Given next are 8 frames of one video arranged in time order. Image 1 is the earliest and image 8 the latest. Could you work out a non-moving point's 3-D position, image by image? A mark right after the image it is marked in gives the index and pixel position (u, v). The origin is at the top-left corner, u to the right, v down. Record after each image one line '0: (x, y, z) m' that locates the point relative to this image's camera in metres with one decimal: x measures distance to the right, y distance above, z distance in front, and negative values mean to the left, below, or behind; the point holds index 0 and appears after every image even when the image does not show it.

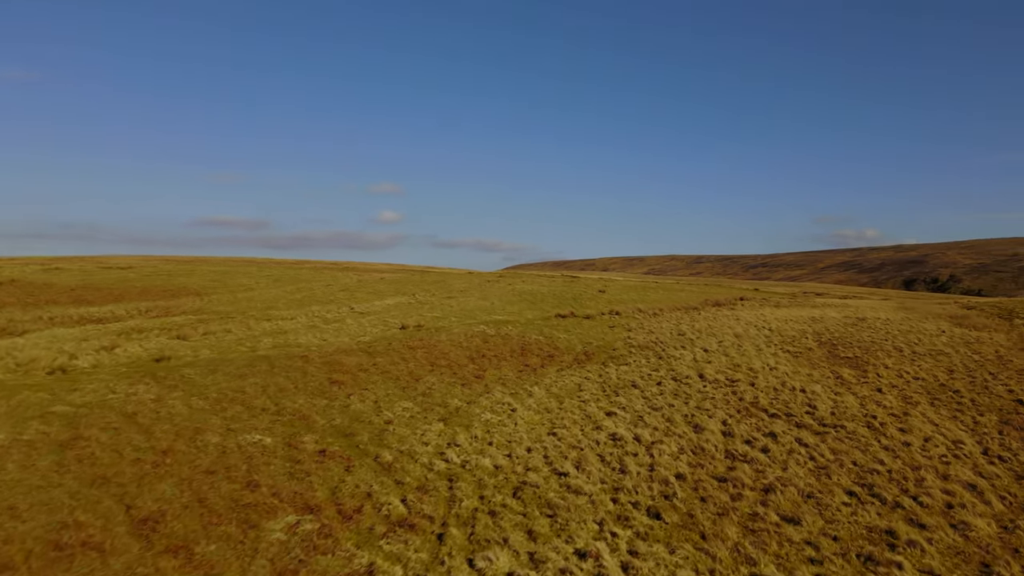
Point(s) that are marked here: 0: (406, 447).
0: (-2.3, -3.5, +15.4) m
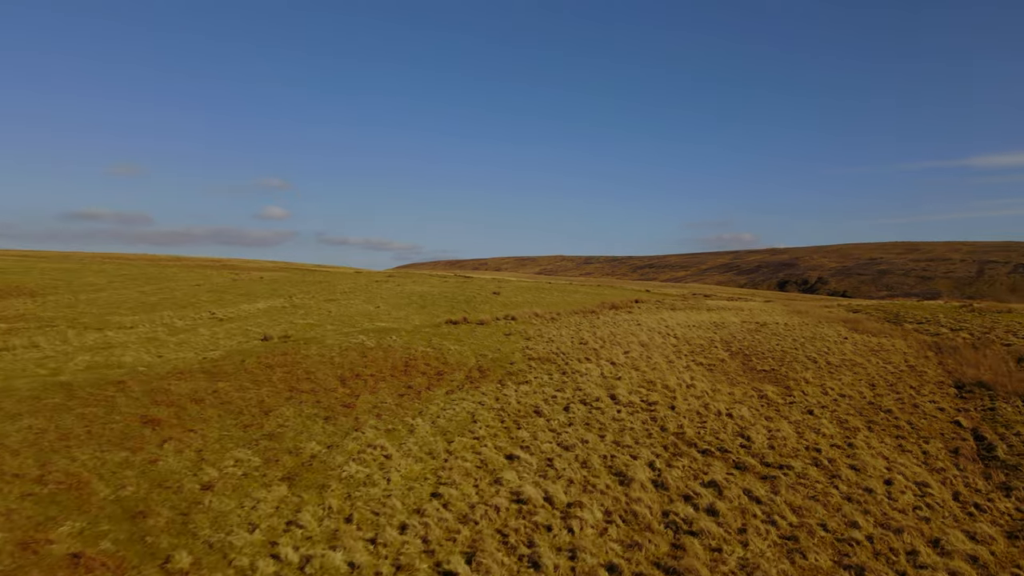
0: (-4.4, -3.7, +10.6) m
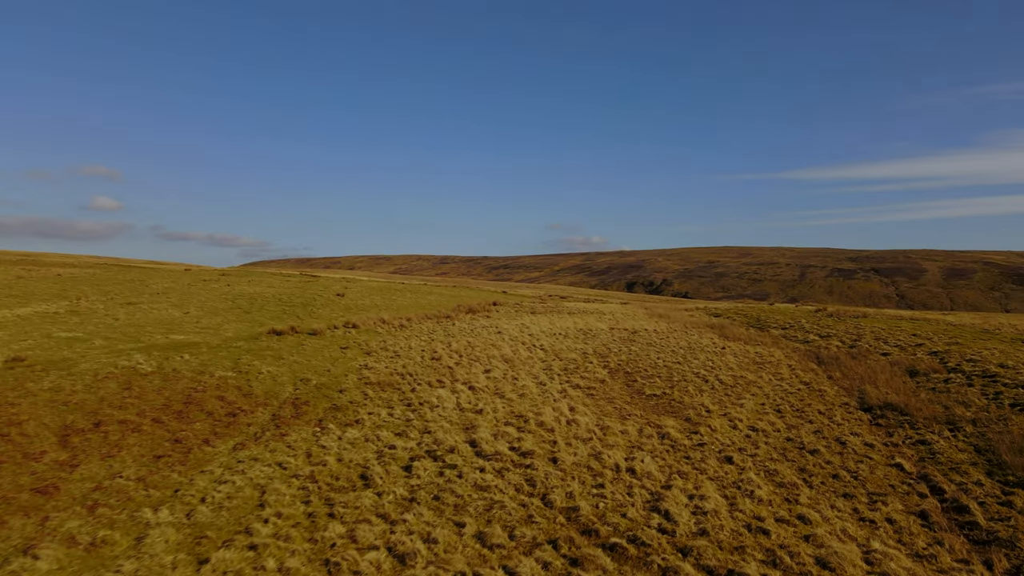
0: (-5.9, -3.8, +3.1) m
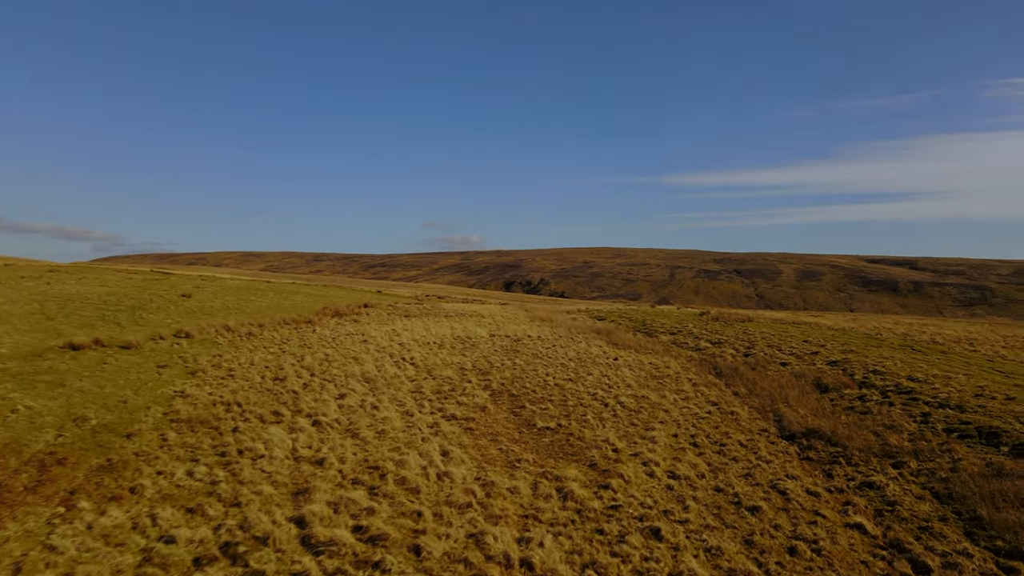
0: (-6.0, -4.0, -2.9) m
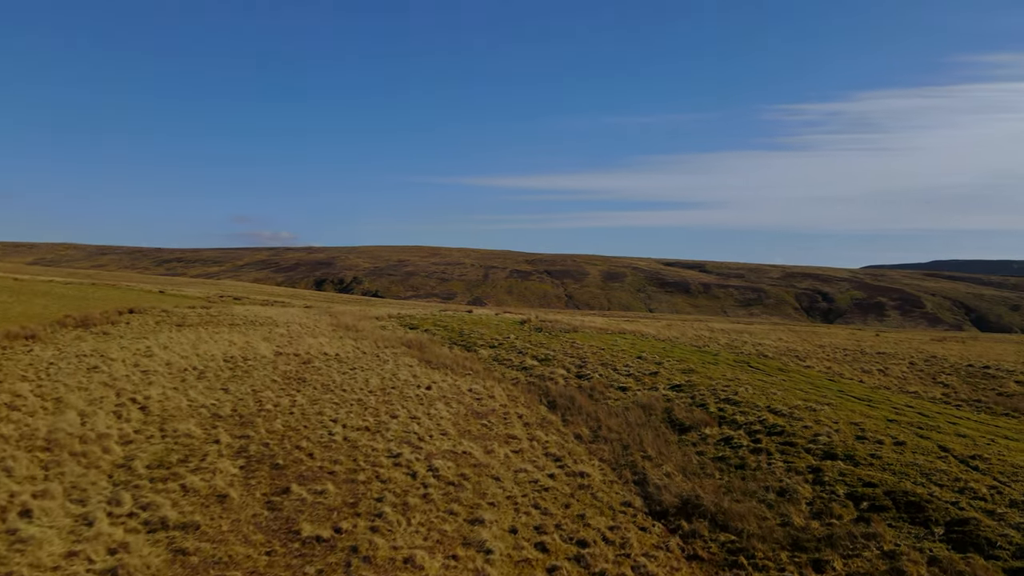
0: (-4.4, -4.5, -11.0) m
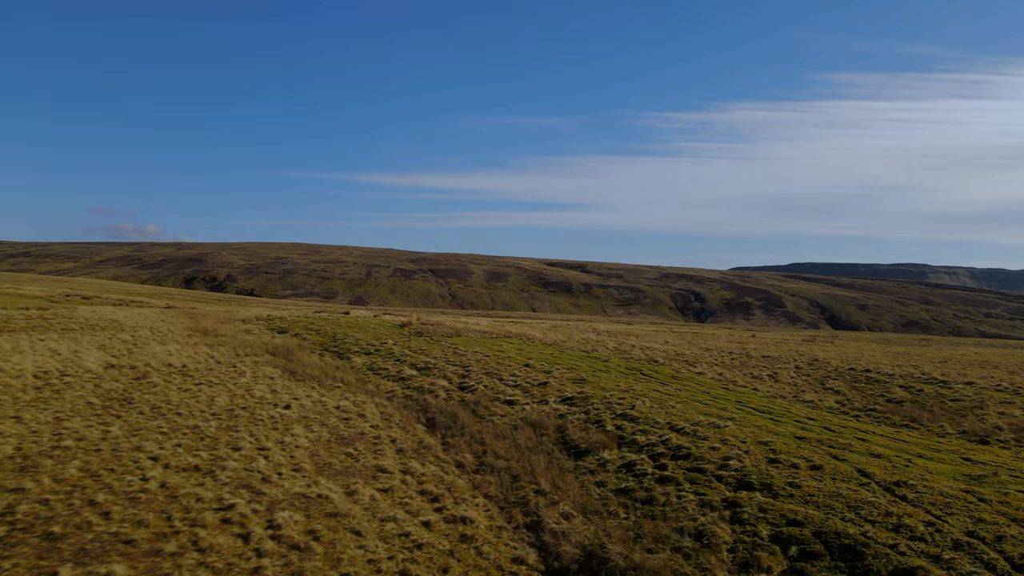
0: (-2.4, -4.7, -14.7) m
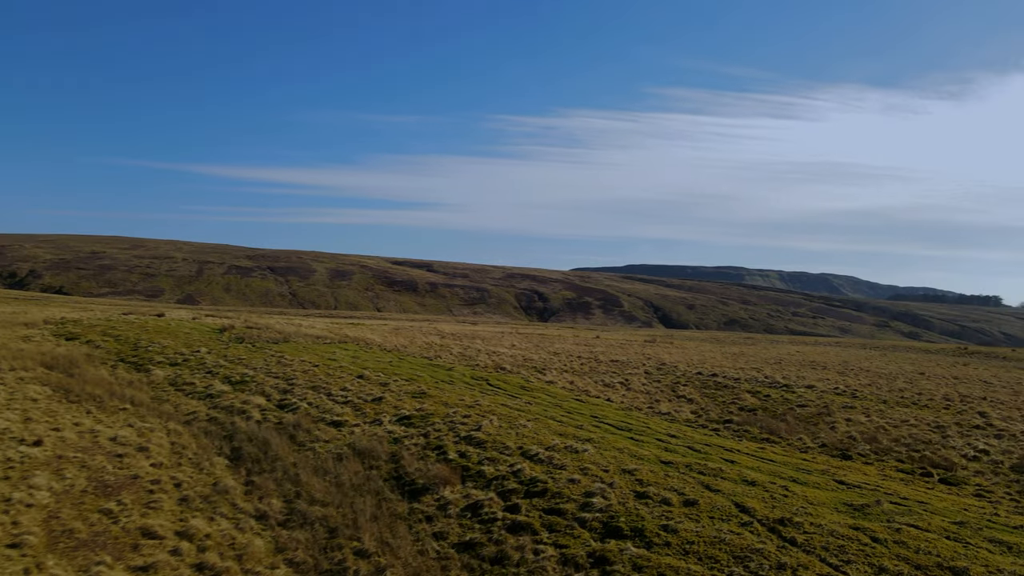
0: (+1.0, -4.8, -18.1) m
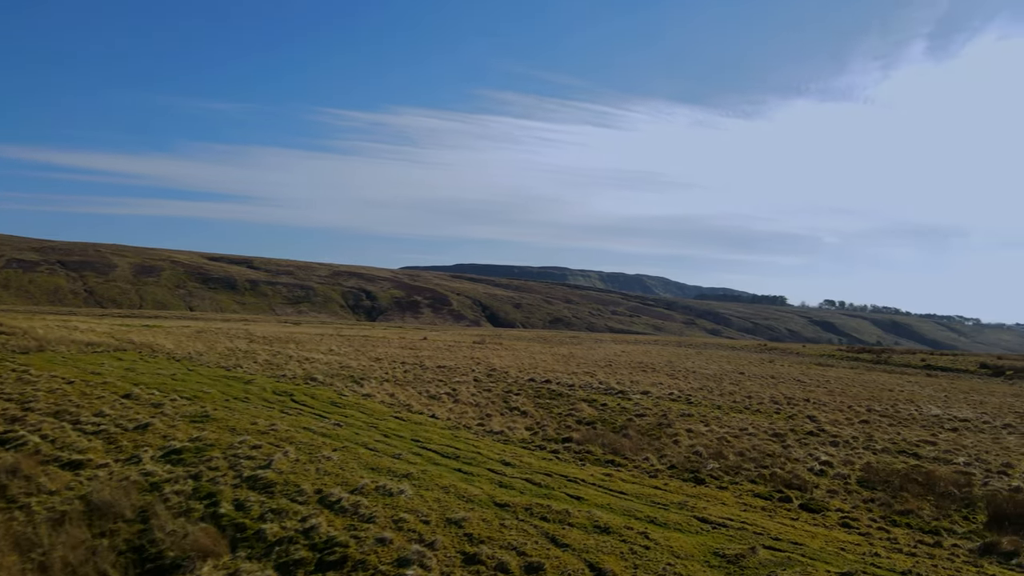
0: (+5.5, -4.9, -20.9) m
